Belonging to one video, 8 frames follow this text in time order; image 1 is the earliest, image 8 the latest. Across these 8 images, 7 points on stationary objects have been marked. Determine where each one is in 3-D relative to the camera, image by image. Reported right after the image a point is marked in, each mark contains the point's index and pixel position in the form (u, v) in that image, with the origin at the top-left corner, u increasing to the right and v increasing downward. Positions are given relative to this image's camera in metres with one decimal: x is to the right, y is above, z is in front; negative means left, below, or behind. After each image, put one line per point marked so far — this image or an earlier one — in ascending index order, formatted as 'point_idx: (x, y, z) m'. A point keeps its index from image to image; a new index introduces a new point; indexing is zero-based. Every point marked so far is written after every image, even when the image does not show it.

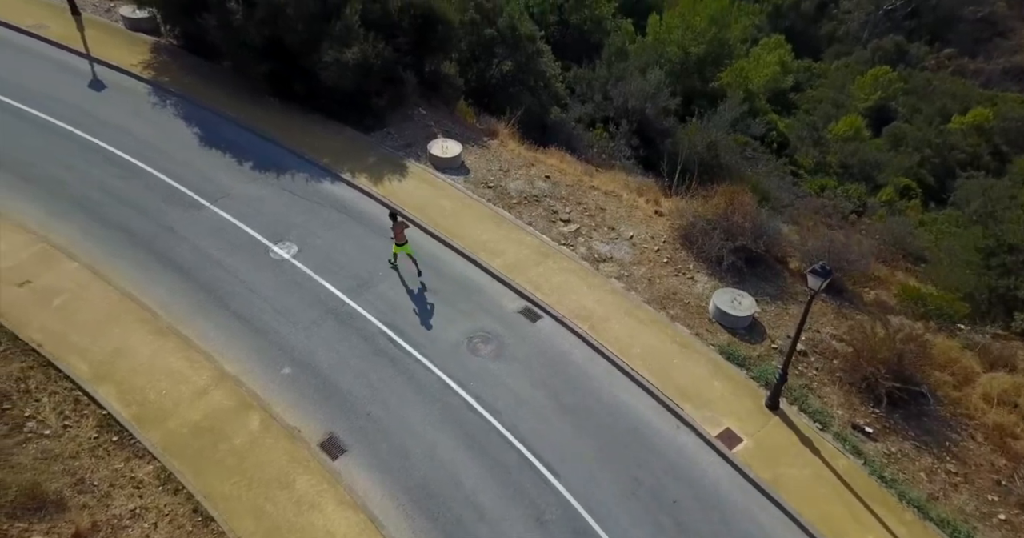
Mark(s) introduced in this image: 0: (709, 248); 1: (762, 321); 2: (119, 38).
0: (+4.6, +0.5, +13.6) m
1: (+5.3, -1.1, +12.3) m
2: (-12.6, +7.4, +18.6) m
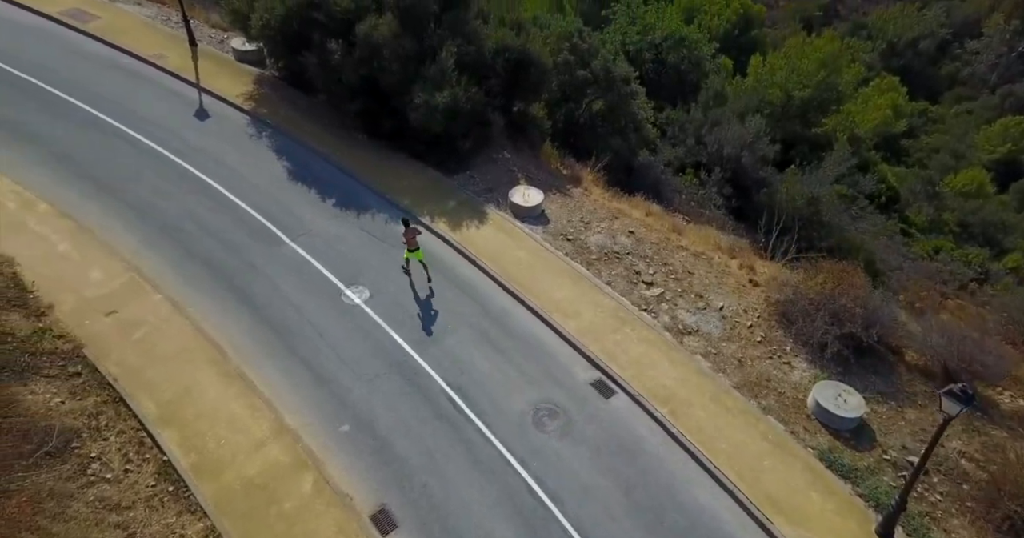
0: (+6.2, -1.3, +12.1) m
1: (+6.6, -2.9, +10.8) m
2: (-9.6, +6.7, +19.5) m
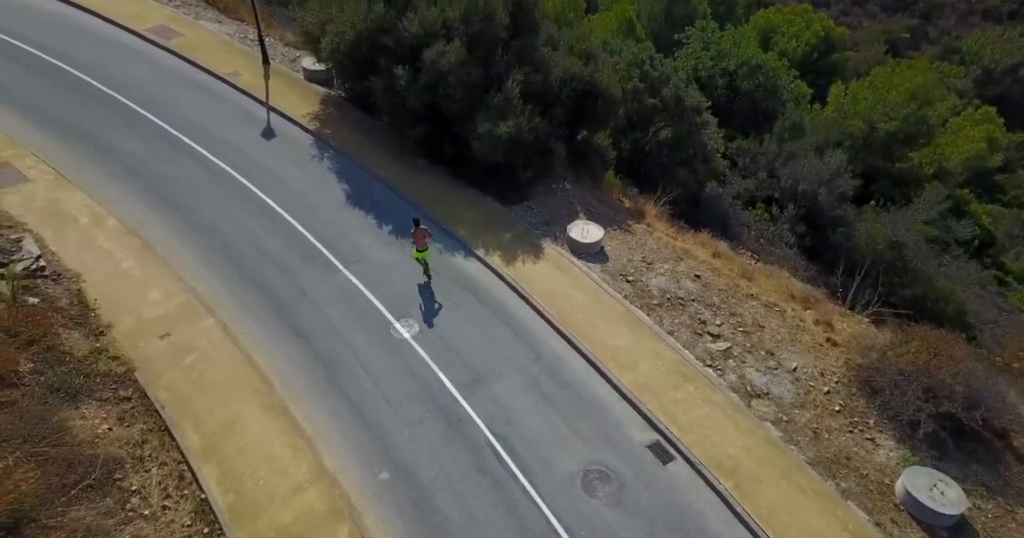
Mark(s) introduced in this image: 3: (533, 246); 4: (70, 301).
0: (+7.2, -2.6, +10.8) m
1: (+7.4, -4.1, +9.4) m
2: (-7.4, +6.1, +19.8) m
3: (+0.5, +0.6, +15.1) m
4: (-9.0, -0.7, +11.8) m
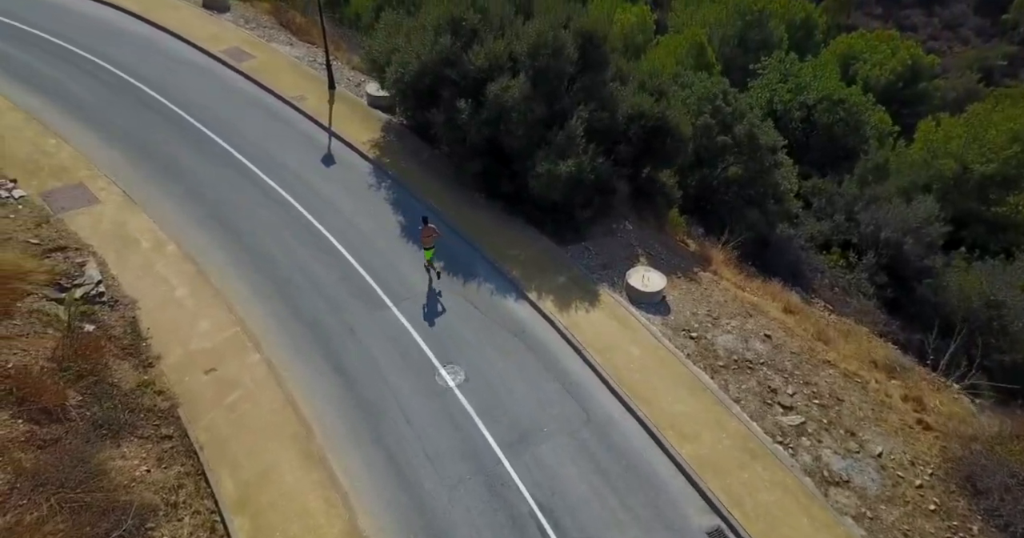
0: (+8.0, -3.9, +9.4) m
1: (+8.0, -5.5, +7.9) m
2: (-5.2, +5.3, +19.8) m
3: (+1.9, -0.6, +14.3) m
4: (-7.9, -1.2, +11.9) m
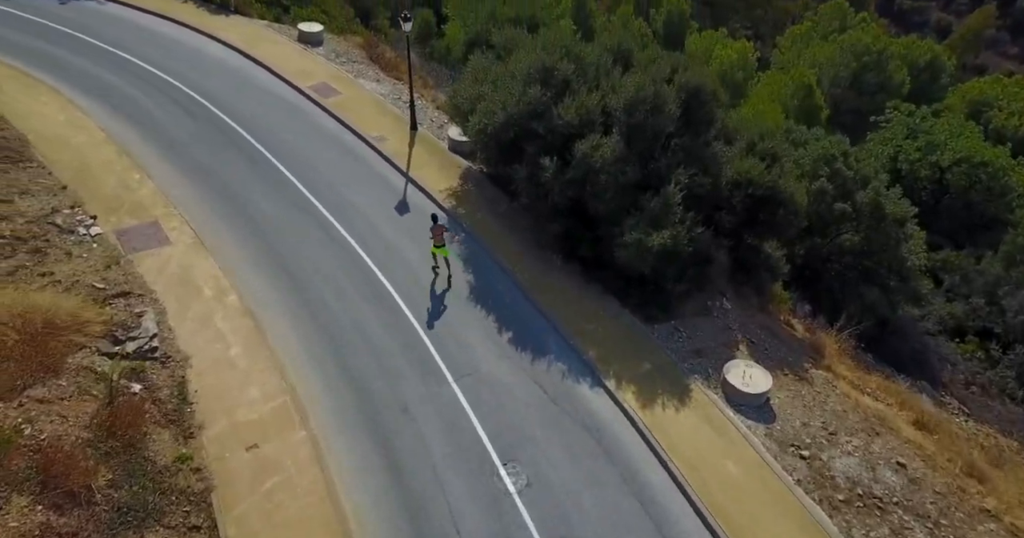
0: (+8.7, -6.0, +6.6) m
1: (+8.4, -7.5, +5.1) m
2: (-2.4, +3.6, +18.9) m
3: (+3.5, -2.5, +12.3) m
4: (-6.6, -2.4, +11.2) m
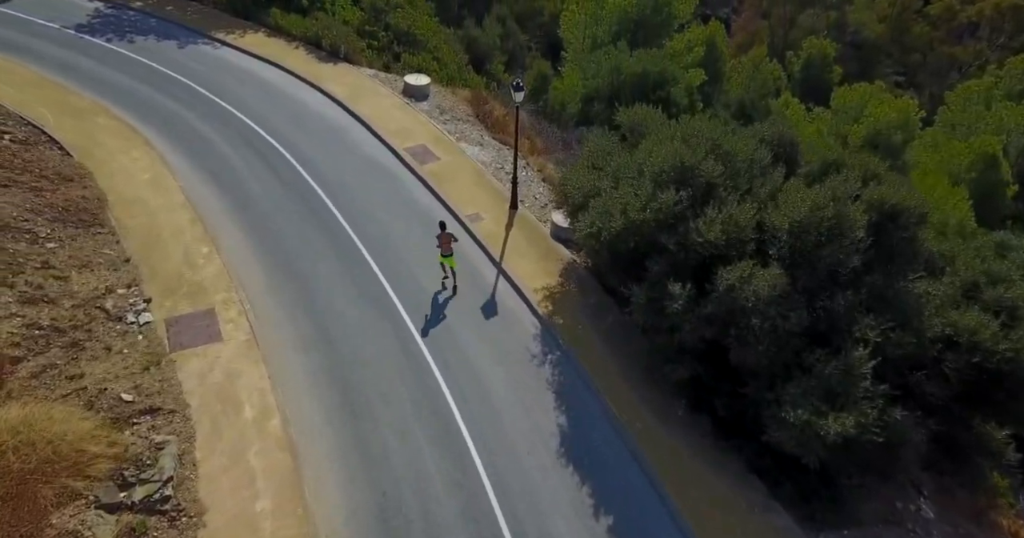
0: (+8.7, -9.2, +1.6) m
1: (+8.1, -10.6, +0.1) m
2: (+0.7, +0.6, +16.0) m
3: (+4.9, -5.5, +8.3) m
4: (-5.2, -4.5, +8.8) m
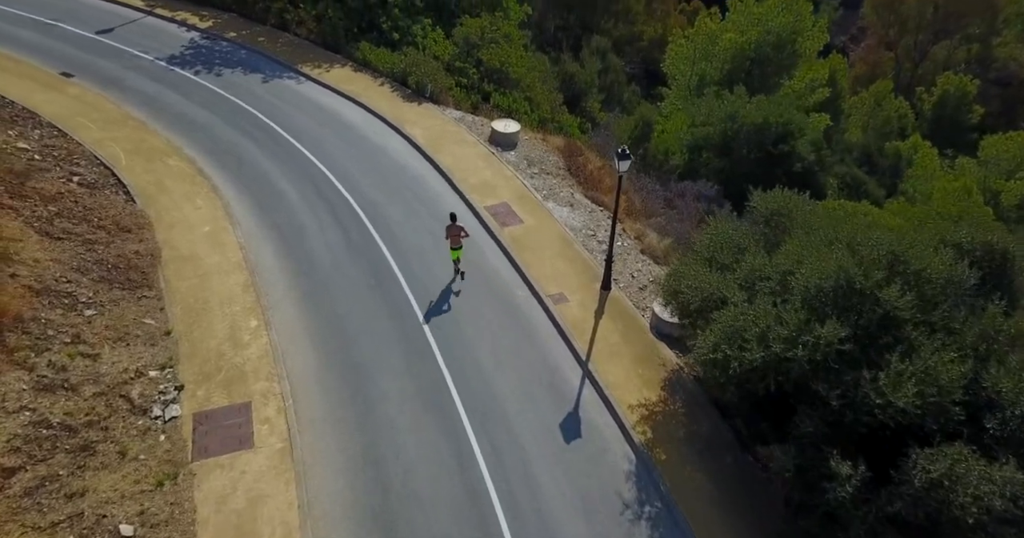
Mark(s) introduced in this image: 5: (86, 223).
0: (+8.1, -11.5, -2.5) m
1: (+7.2, -12.8, -3.9) m
2: (+2.8, -1.7, +13.1) m
3: (+5.5, -7.9, +4.7) m
4: (-4.4, -6.2, +6.6) m
5: (-10.7, +1.2, +14.6) m
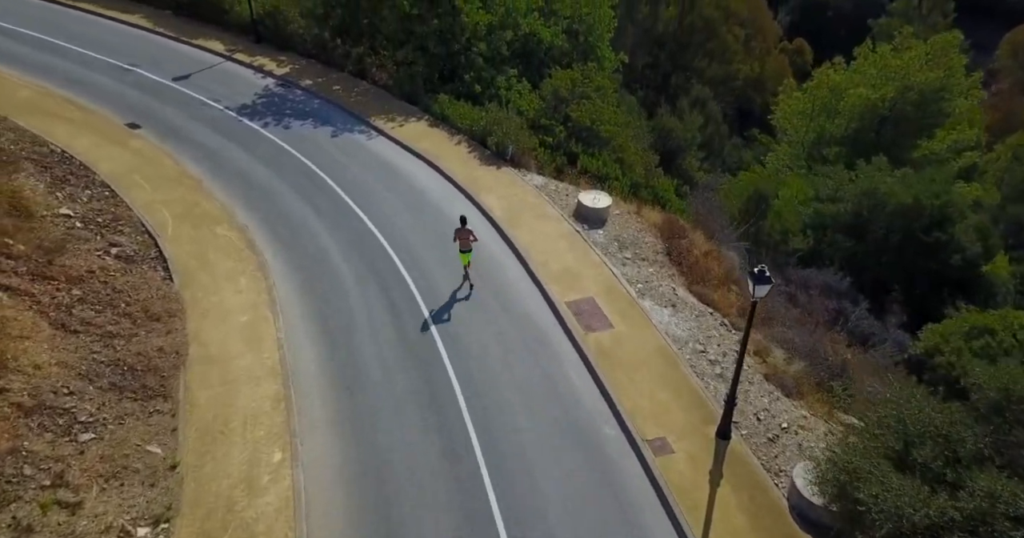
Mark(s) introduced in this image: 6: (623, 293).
0: (+7.1, -13.7, -7.1) m
1: (+5.9, -14.8, -8.4) m
2: (+4.2, -4.4, +9.5) m
3: (+5.5, -10.3, +0.5) m
4: (-3.9, -8.1, +3.7) m
5: (-8.8, -0.9, +12.7) m
6: (+2.9, -0.6, +14.9) m
